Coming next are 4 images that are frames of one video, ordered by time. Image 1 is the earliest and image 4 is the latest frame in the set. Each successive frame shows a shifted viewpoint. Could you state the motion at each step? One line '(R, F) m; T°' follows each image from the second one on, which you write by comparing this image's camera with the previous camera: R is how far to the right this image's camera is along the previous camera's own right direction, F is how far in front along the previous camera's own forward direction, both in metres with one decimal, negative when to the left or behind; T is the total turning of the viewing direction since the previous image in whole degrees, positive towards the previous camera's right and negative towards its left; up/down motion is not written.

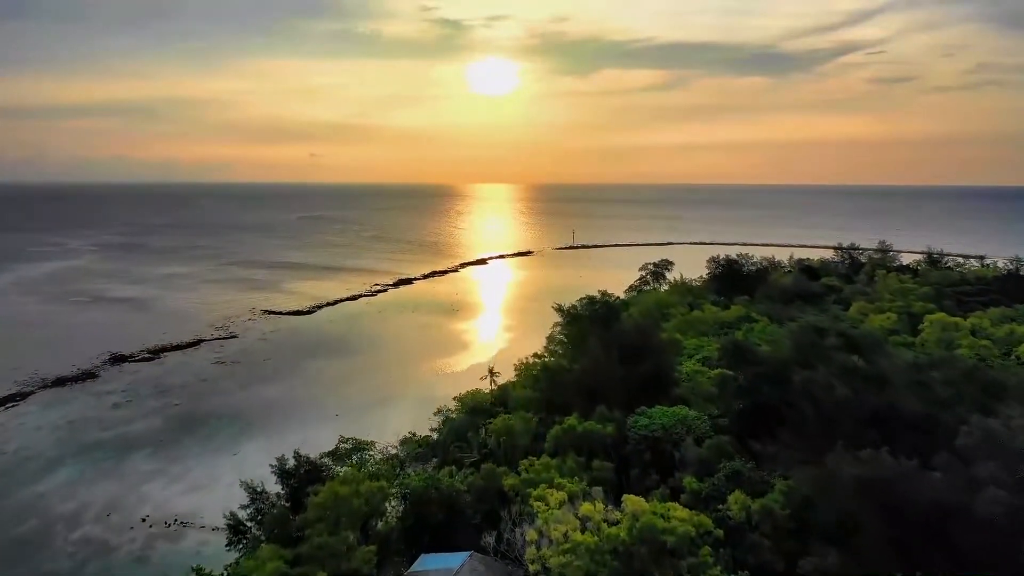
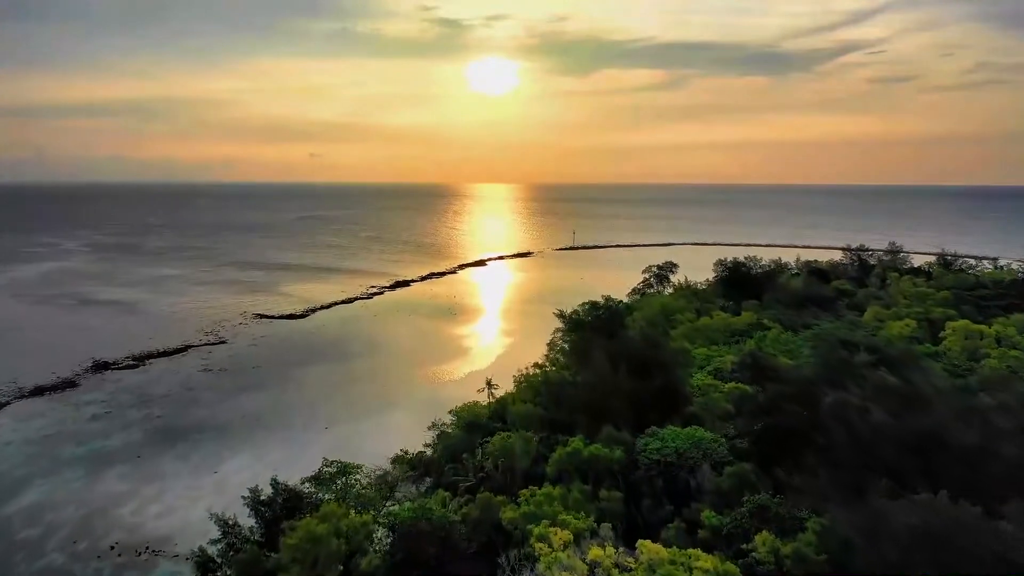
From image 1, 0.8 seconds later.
(0.0, +1.3) m; 0°
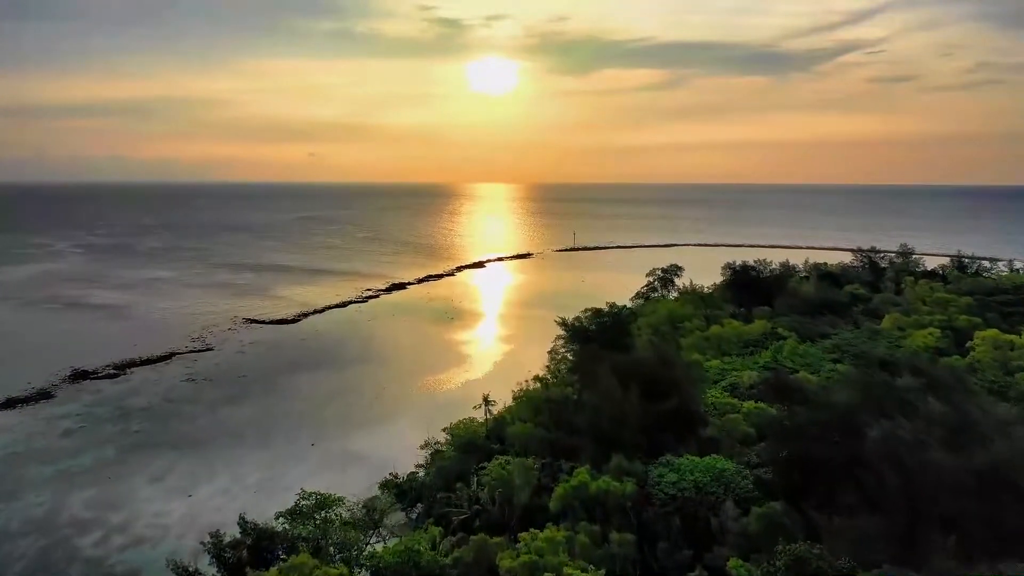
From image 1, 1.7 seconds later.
(0.0, +1.5) m; 0°
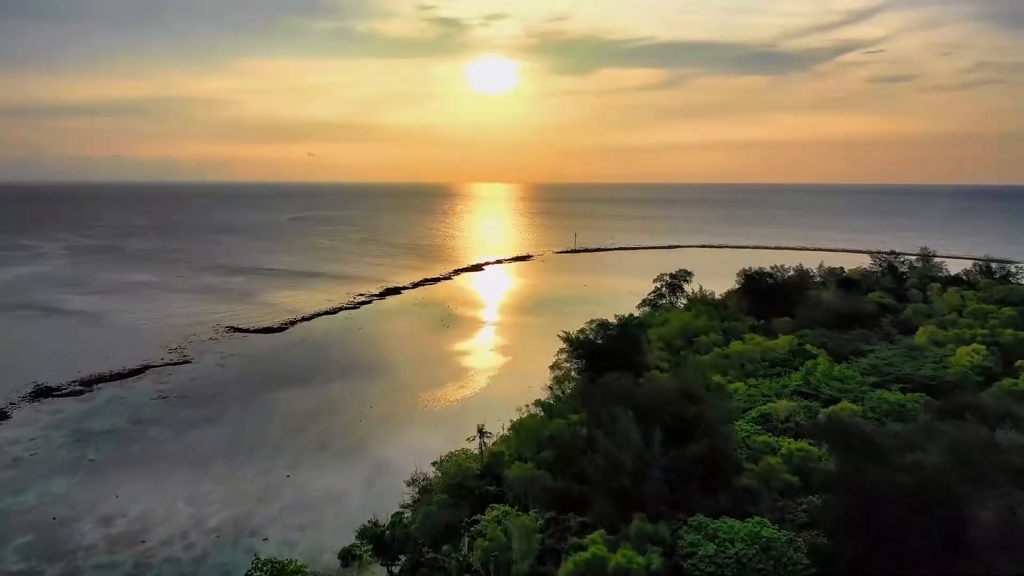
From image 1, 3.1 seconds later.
(0.0, +2.3) m; 0°
